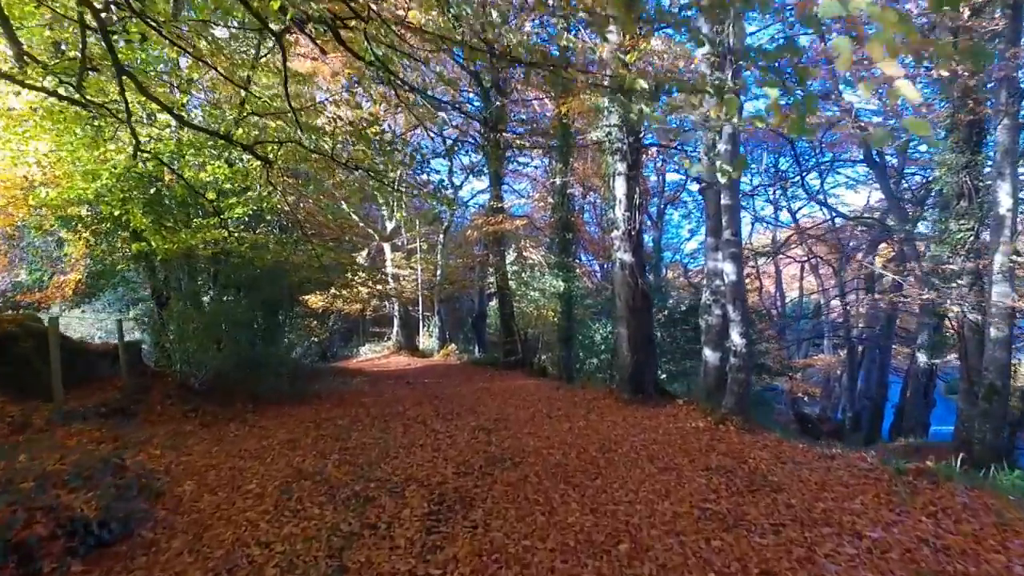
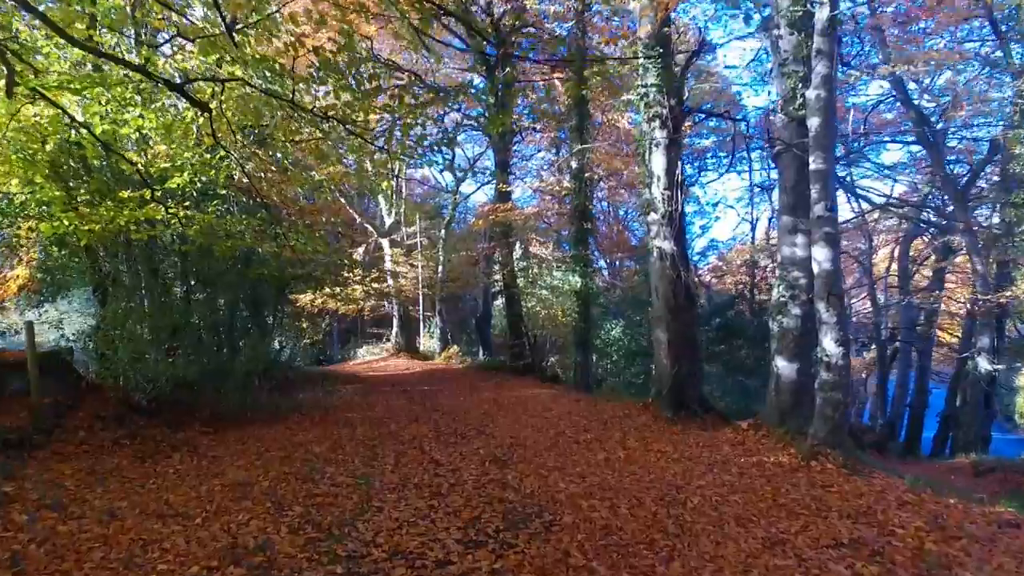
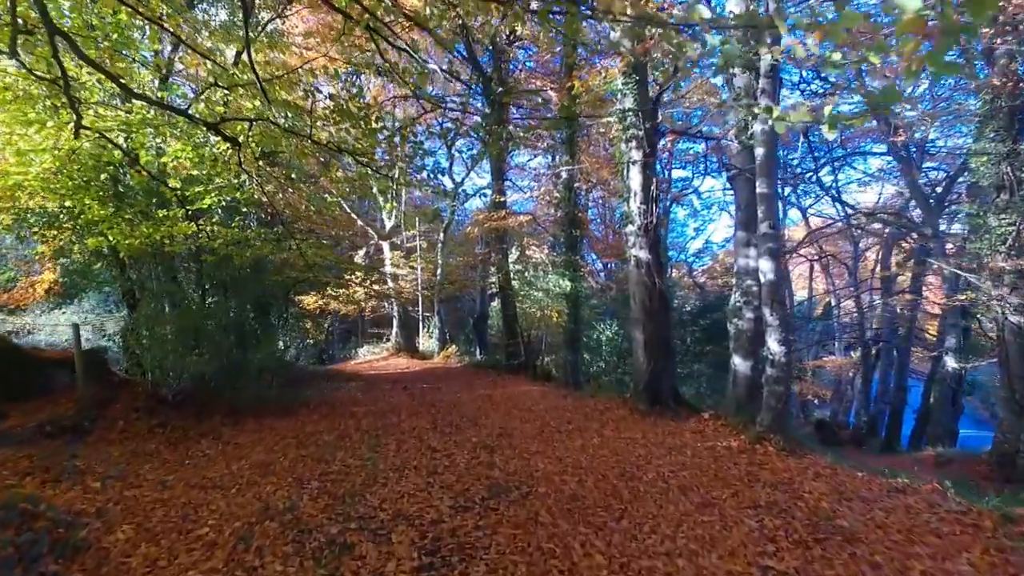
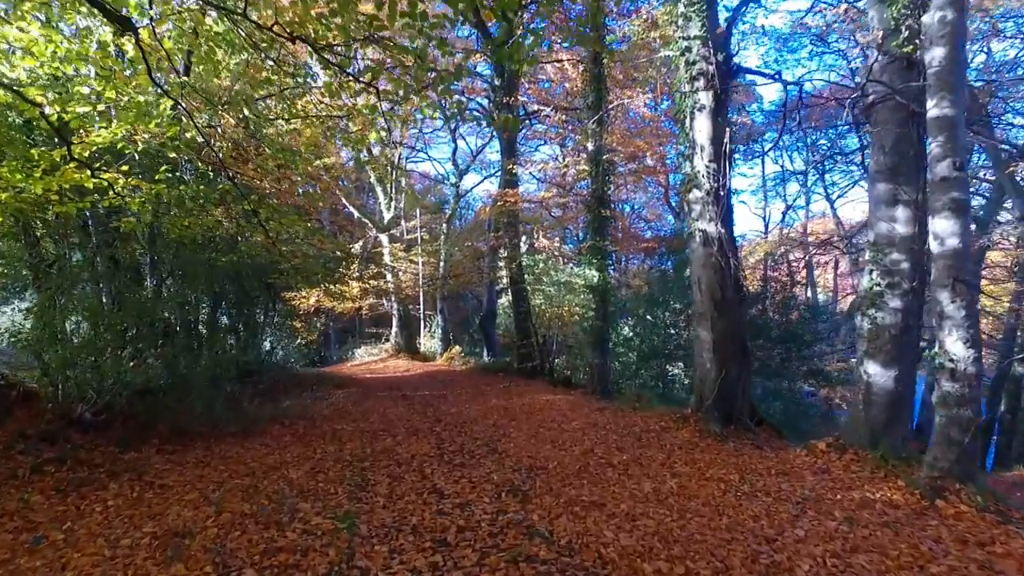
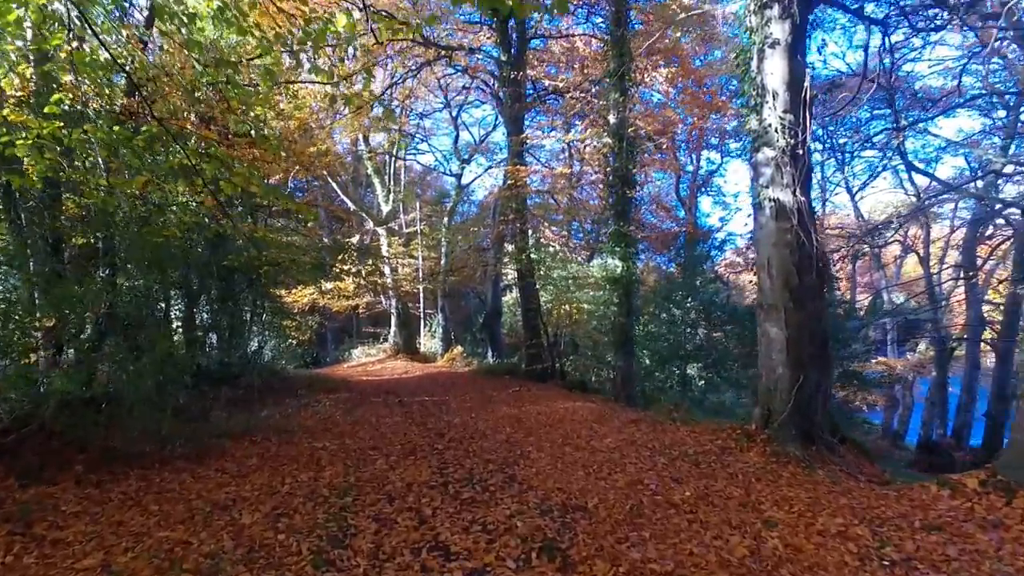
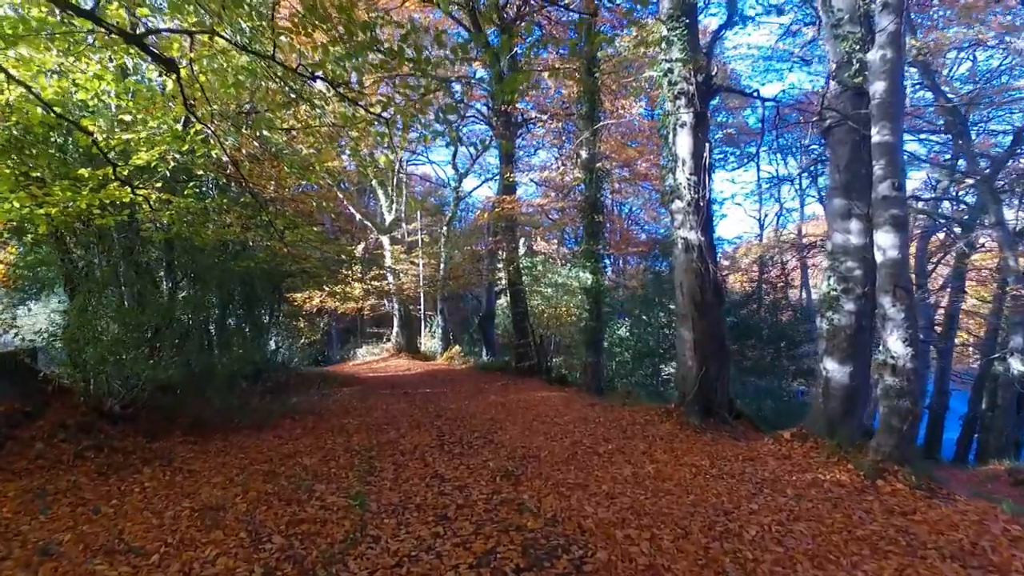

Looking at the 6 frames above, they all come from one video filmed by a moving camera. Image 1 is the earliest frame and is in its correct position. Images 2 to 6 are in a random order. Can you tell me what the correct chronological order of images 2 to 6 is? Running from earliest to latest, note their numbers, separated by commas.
3, 2, 6, 4, 5
